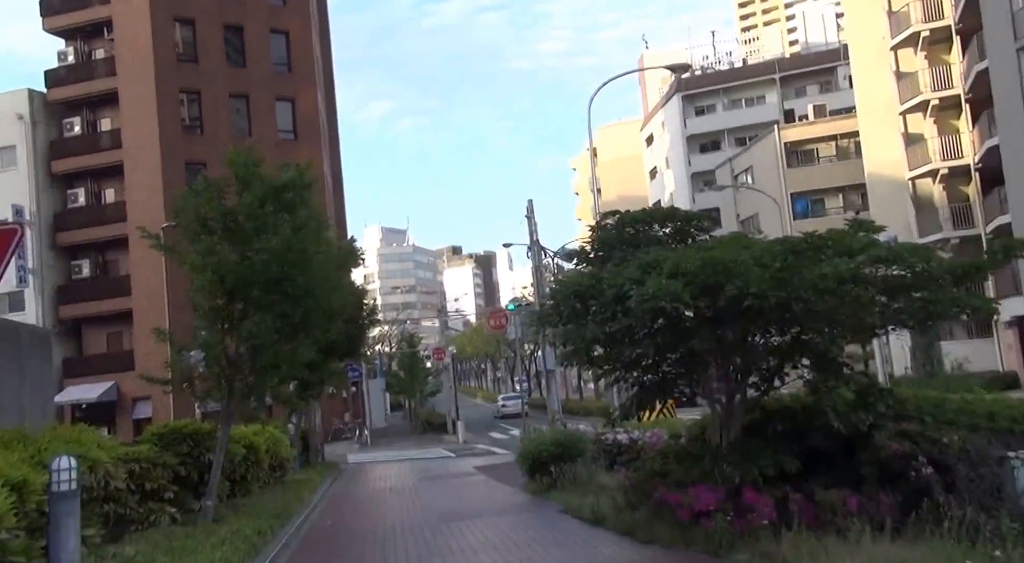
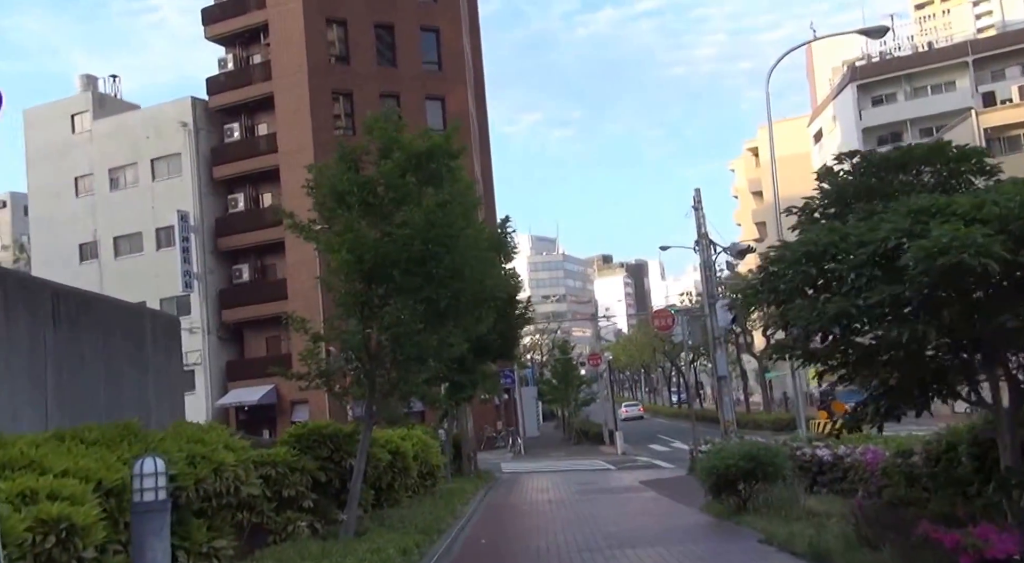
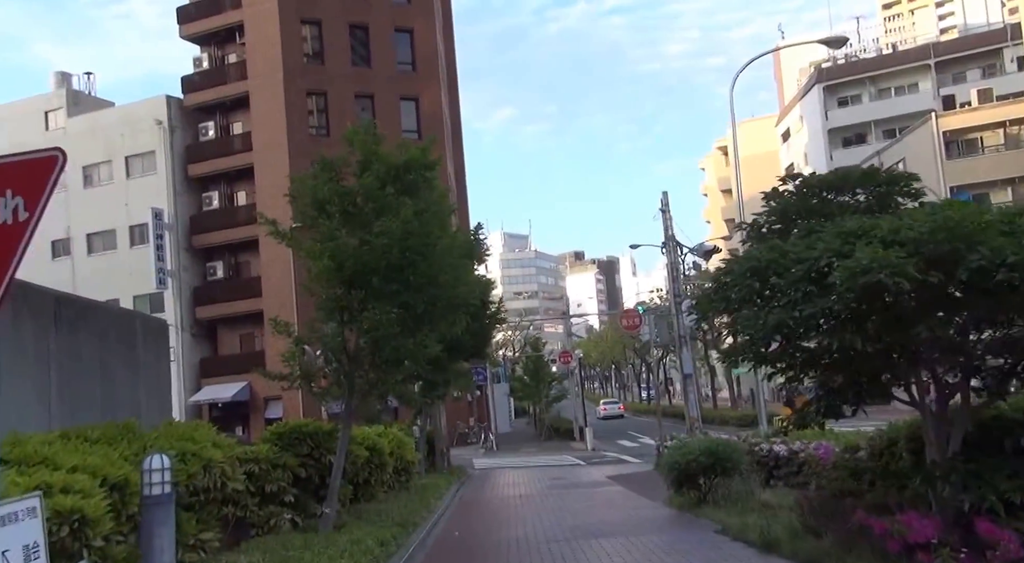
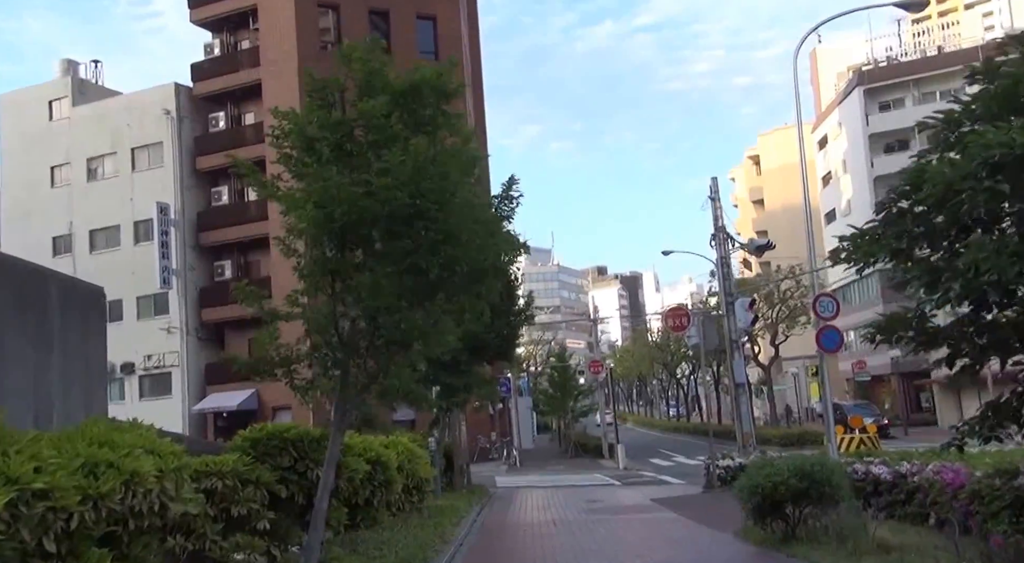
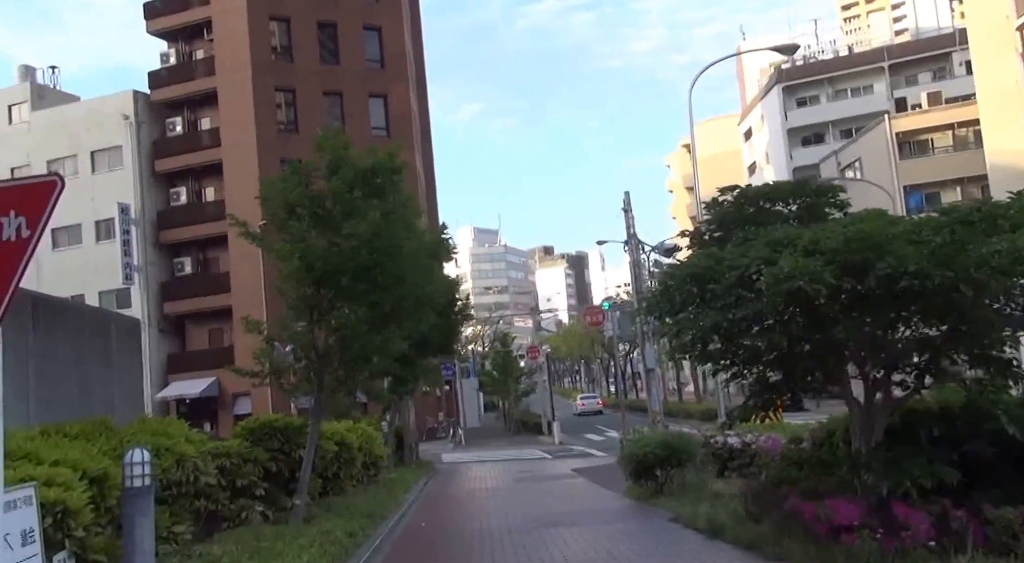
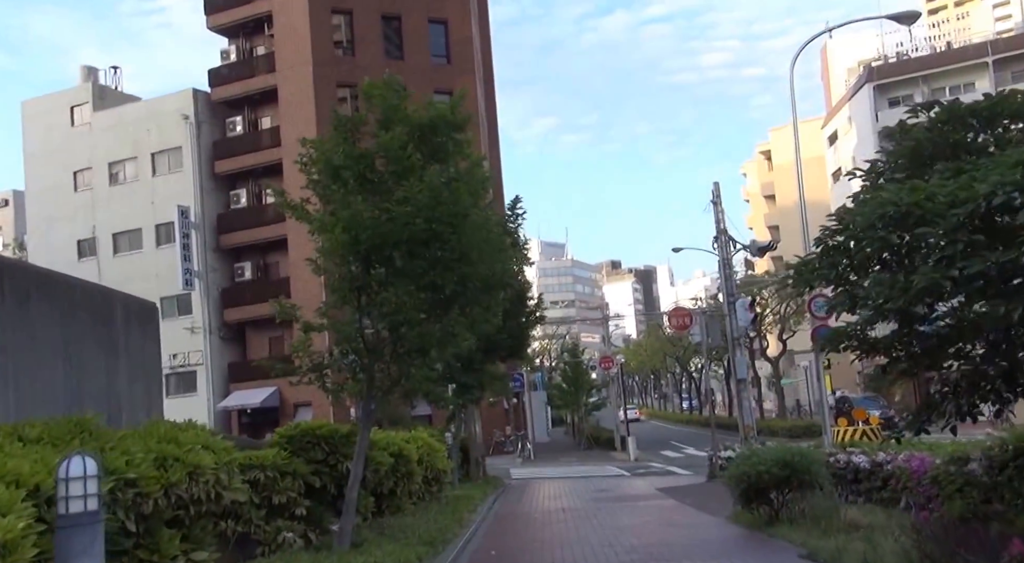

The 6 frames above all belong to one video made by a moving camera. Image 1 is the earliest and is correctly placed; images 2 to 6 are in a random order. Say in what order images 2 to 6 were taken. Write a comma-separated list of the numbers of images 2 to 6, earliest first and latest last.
5, 3, 2, 6, 4
